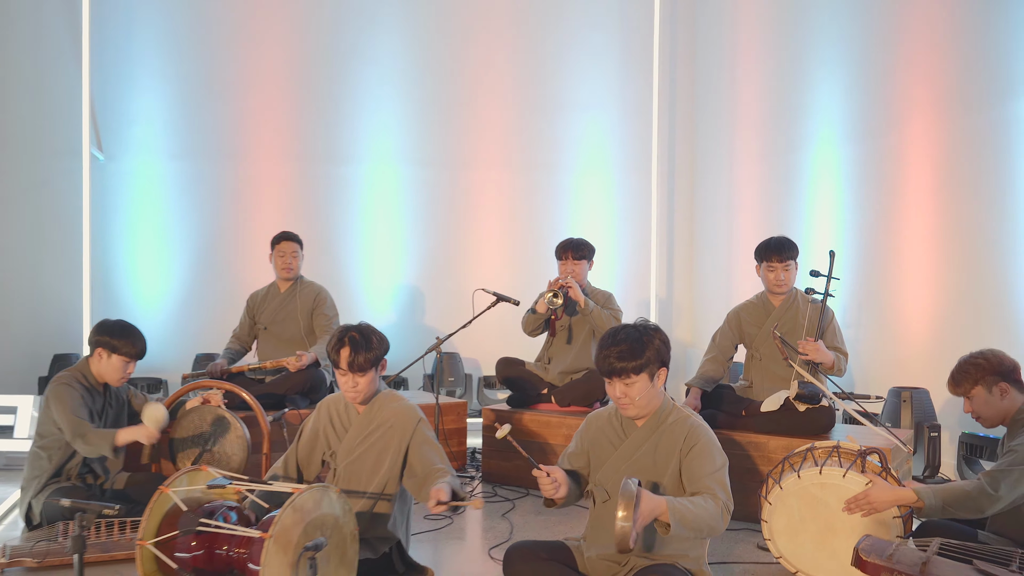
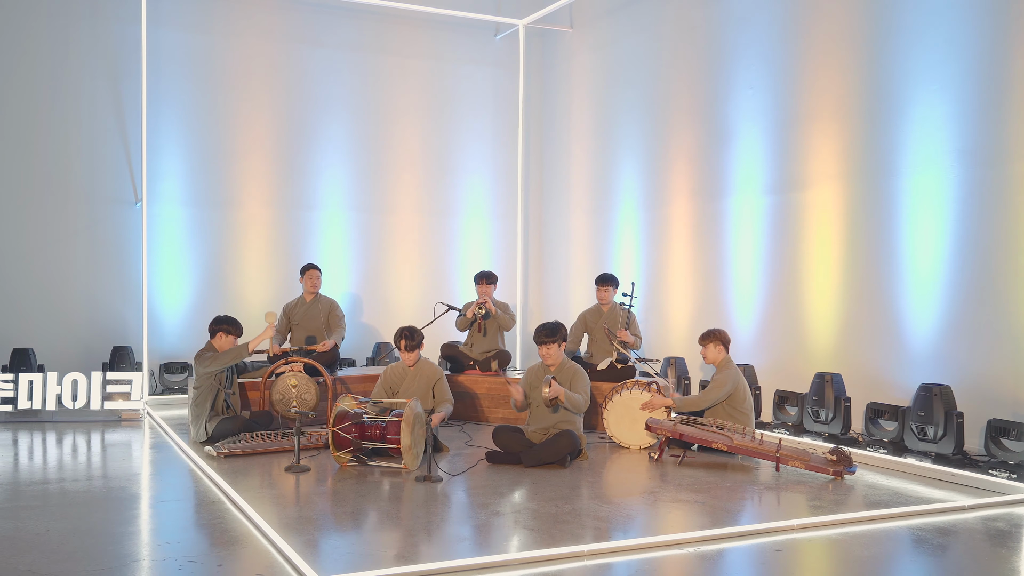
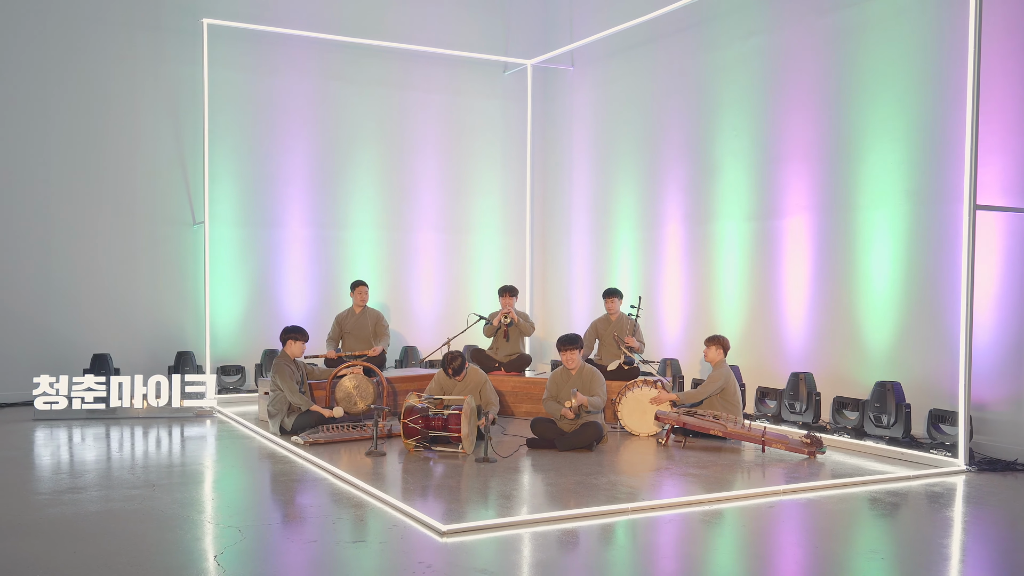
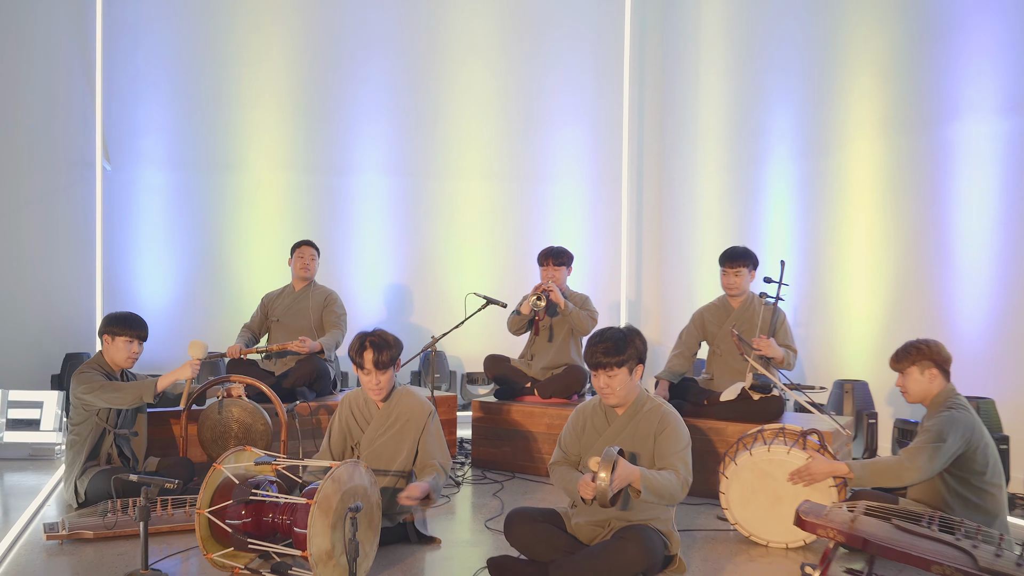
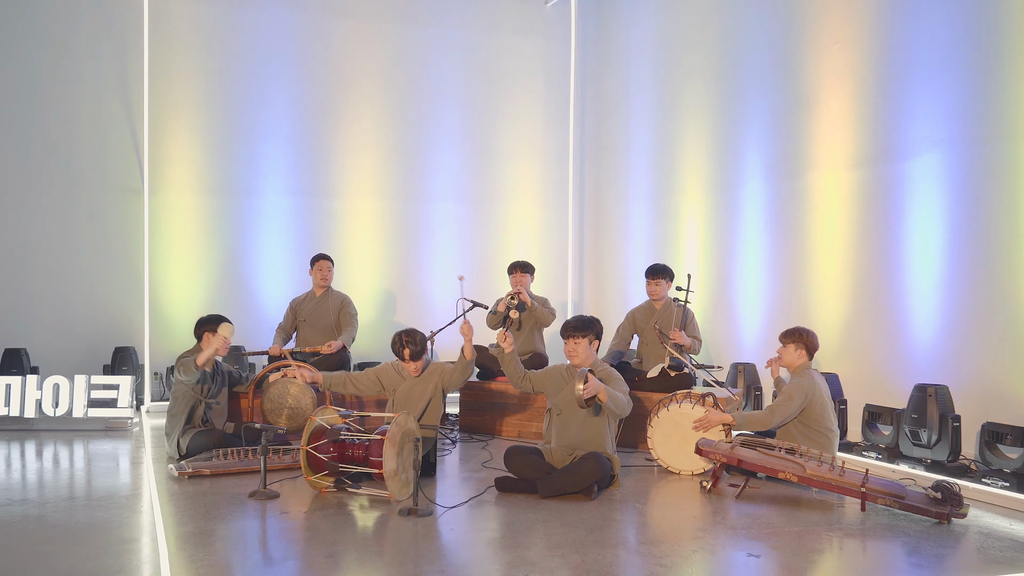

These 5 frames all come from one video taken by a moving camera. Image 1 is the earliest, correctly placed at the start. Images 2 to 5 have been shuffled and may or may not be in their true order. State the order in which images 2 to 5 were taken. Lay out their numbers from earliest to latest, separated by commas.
4, 5, 2, 3
